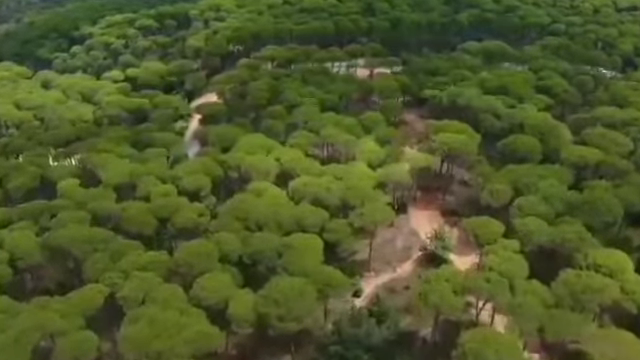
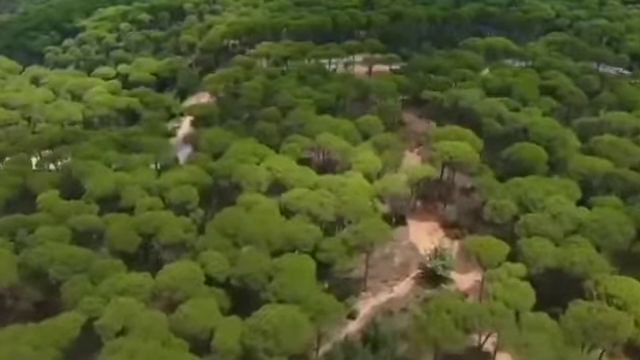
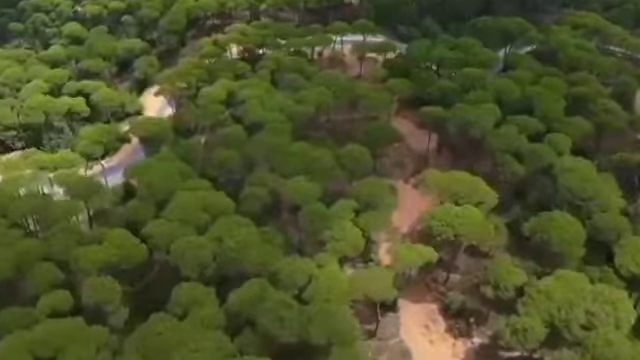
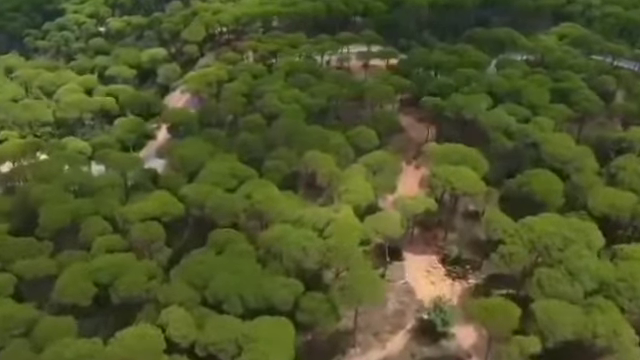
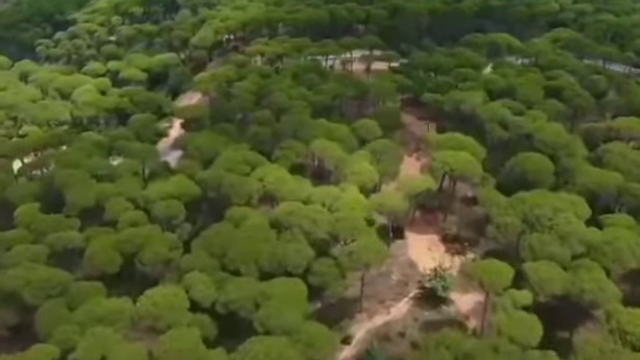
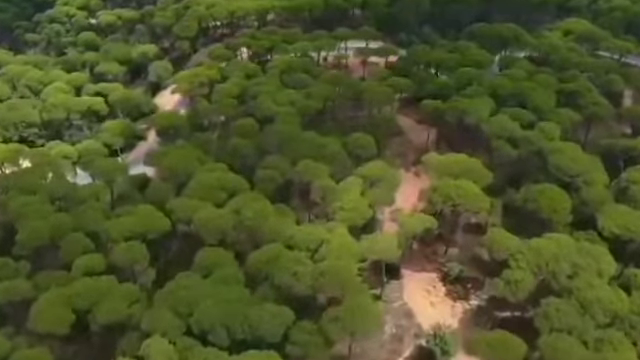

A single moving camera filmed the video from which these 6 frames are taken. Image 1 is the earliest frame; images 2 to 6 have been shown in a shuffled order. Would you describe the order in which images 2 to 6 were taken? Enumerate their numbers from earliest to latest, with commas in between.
2, 5, 4, 6, 3
